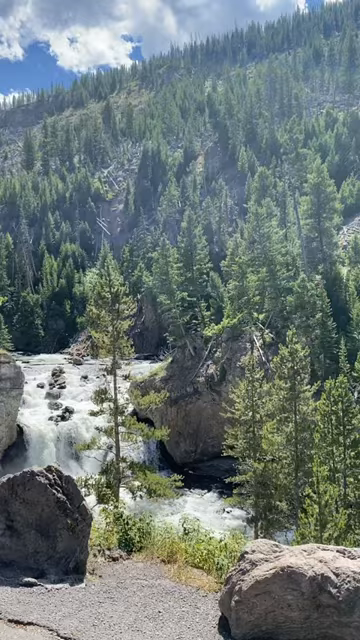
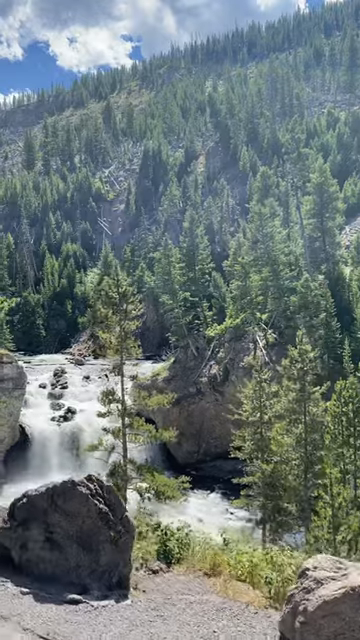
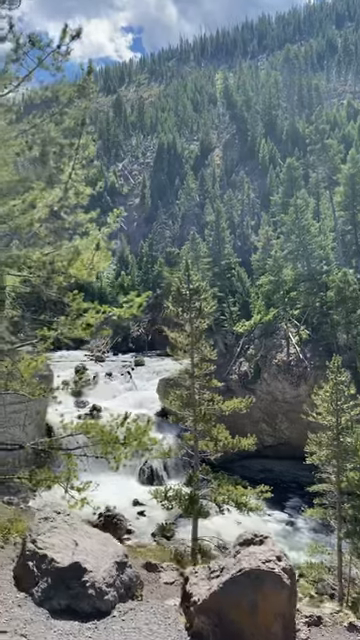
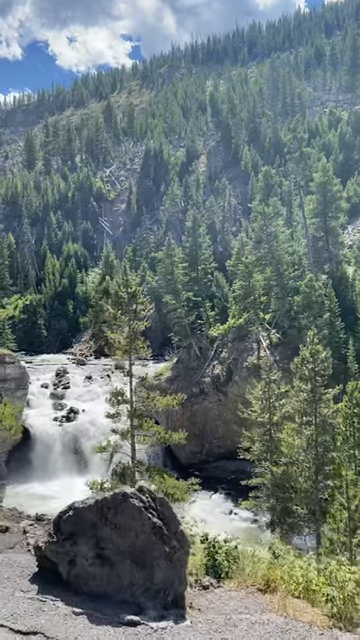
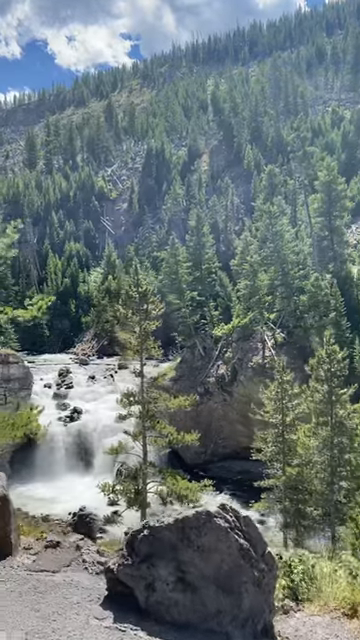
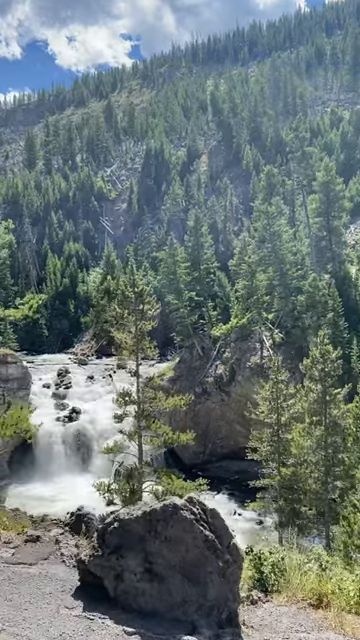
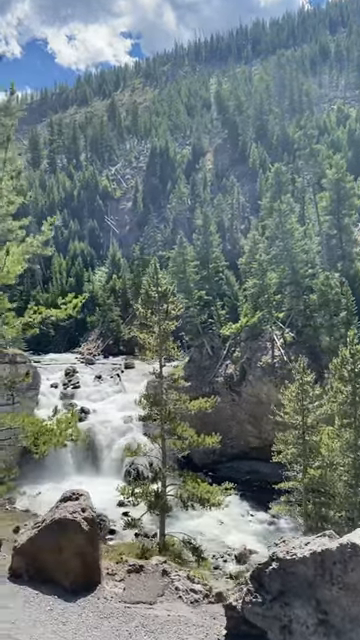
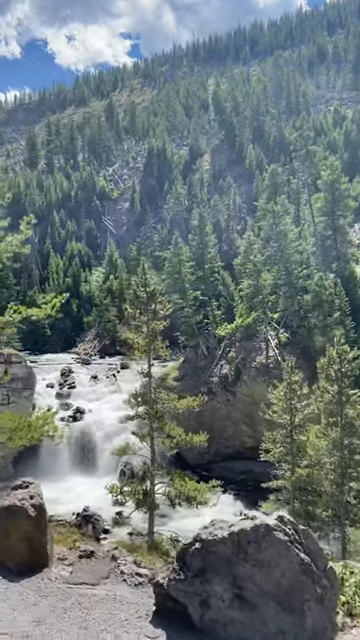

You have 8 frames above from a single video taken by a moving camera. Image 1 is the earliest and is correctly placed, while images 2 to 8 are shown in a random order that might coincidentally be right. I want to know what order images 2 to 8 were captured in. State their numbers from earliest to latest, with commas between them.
2, 4, 6, 5, 8, 7, 3
